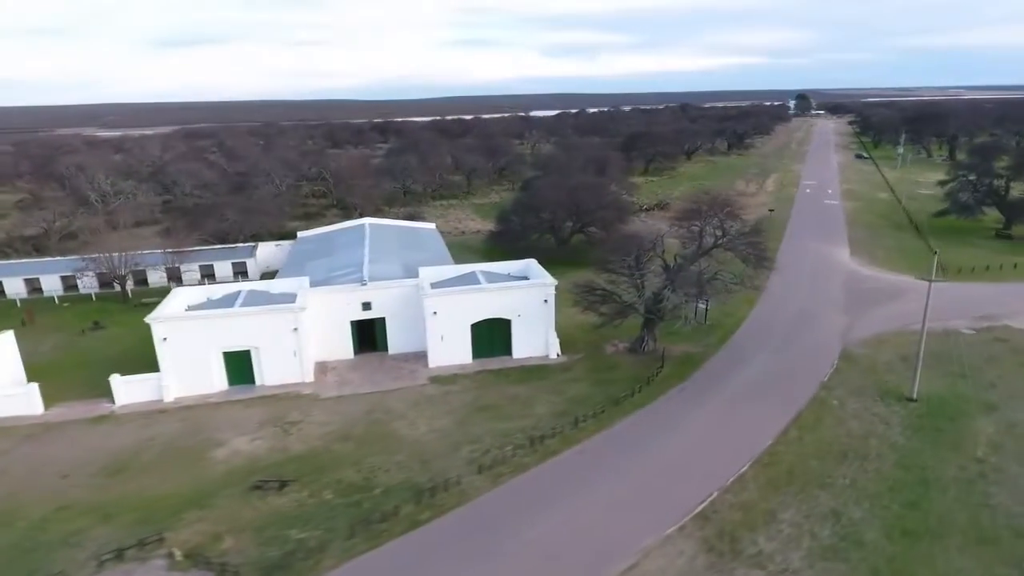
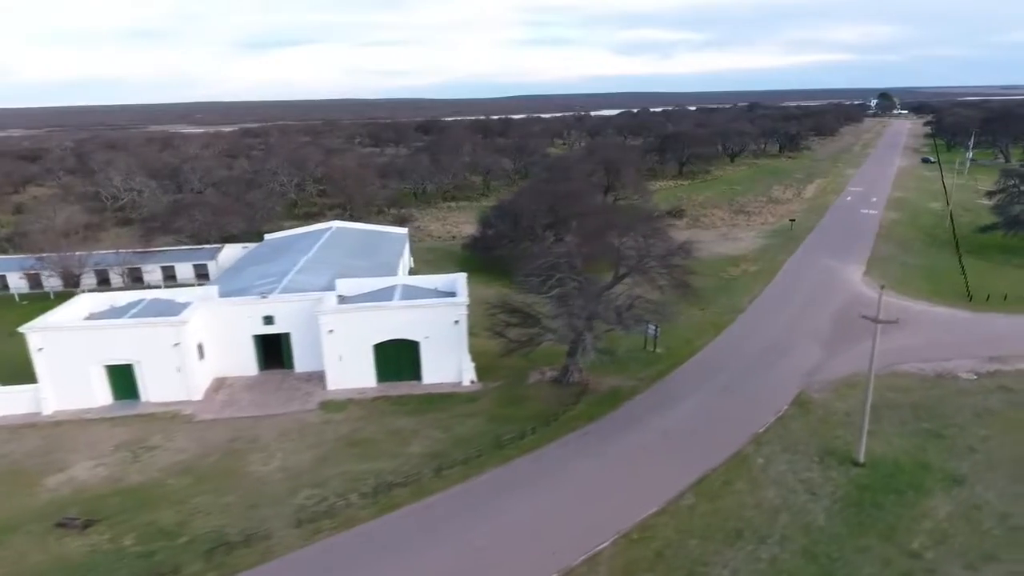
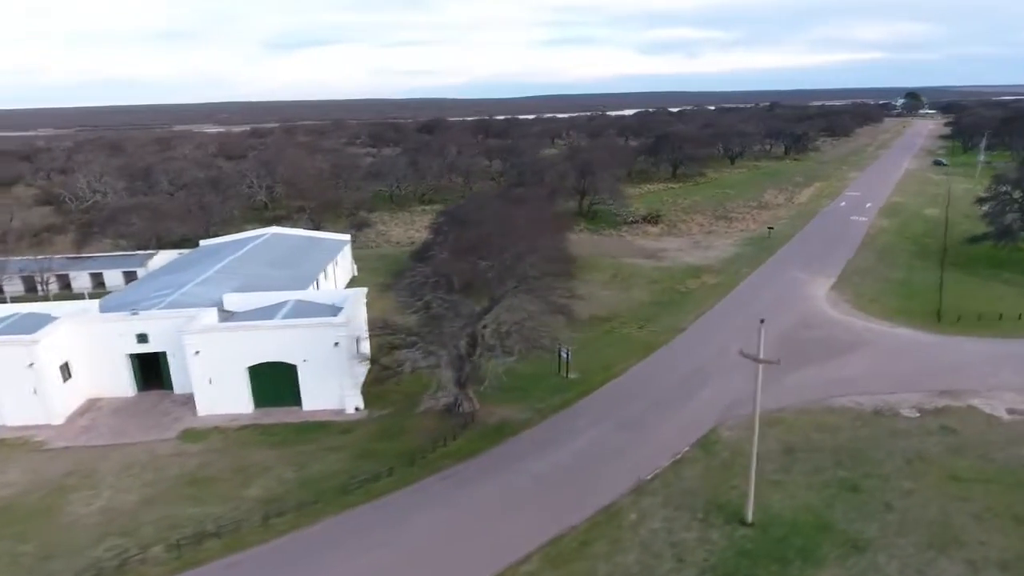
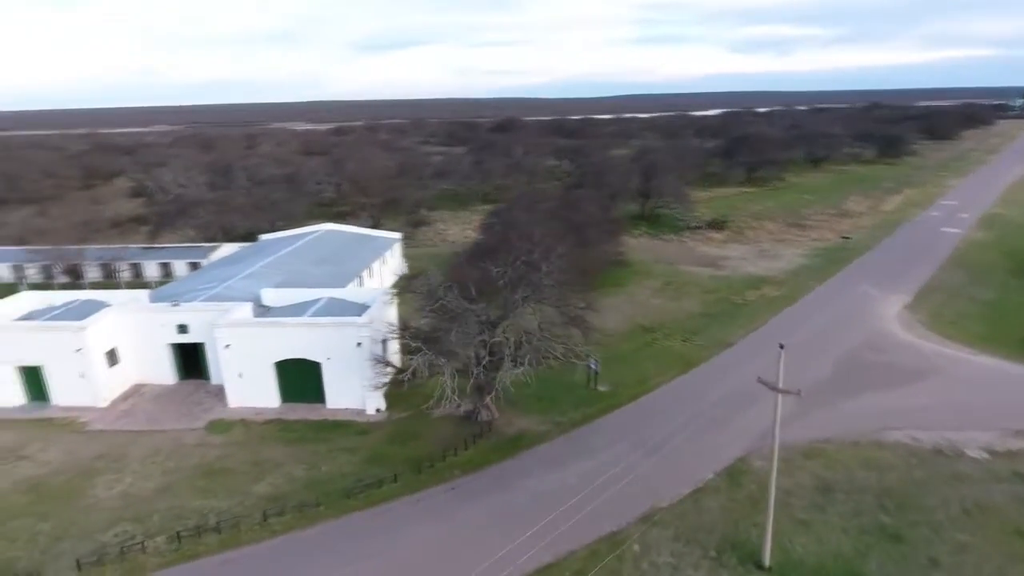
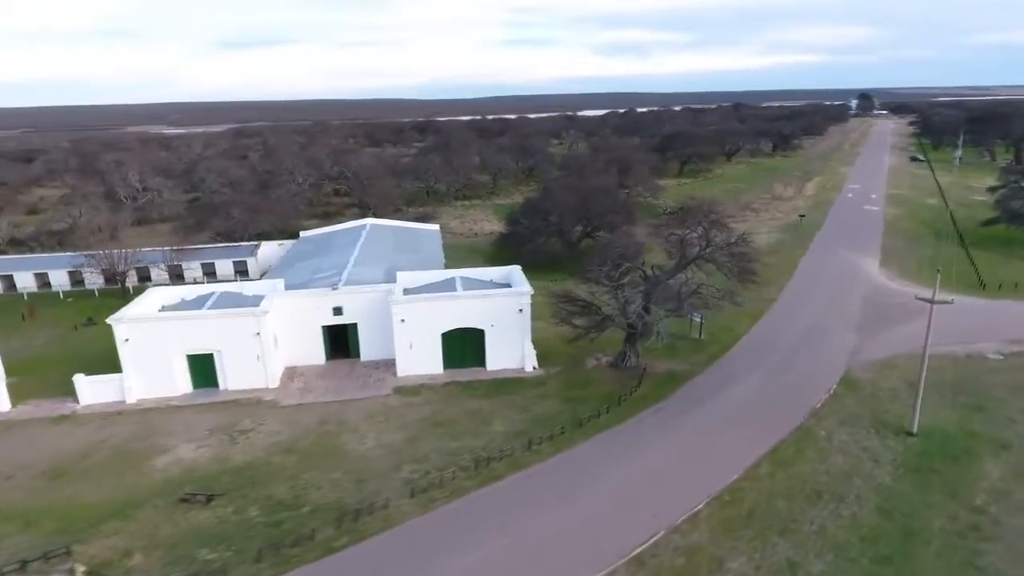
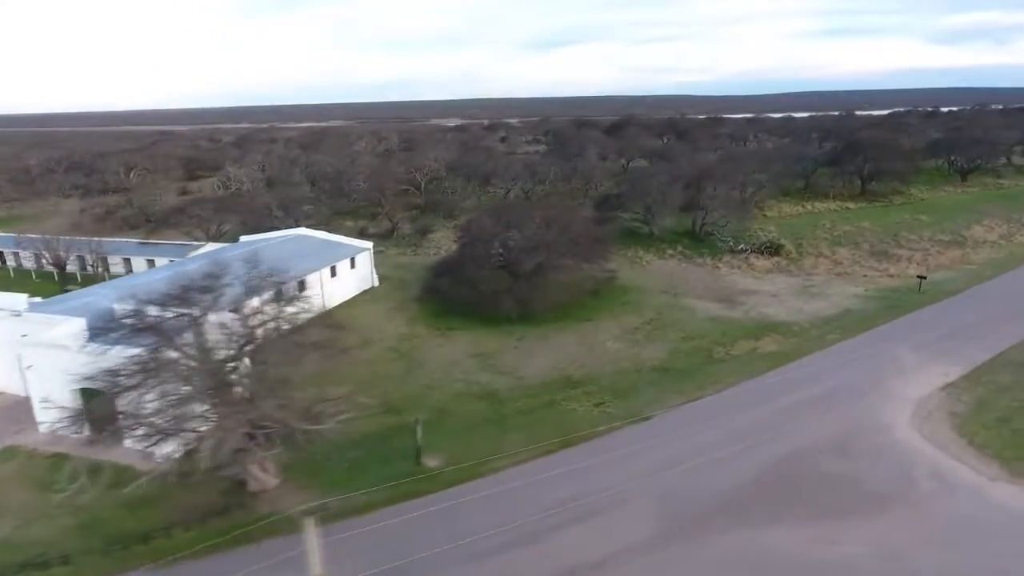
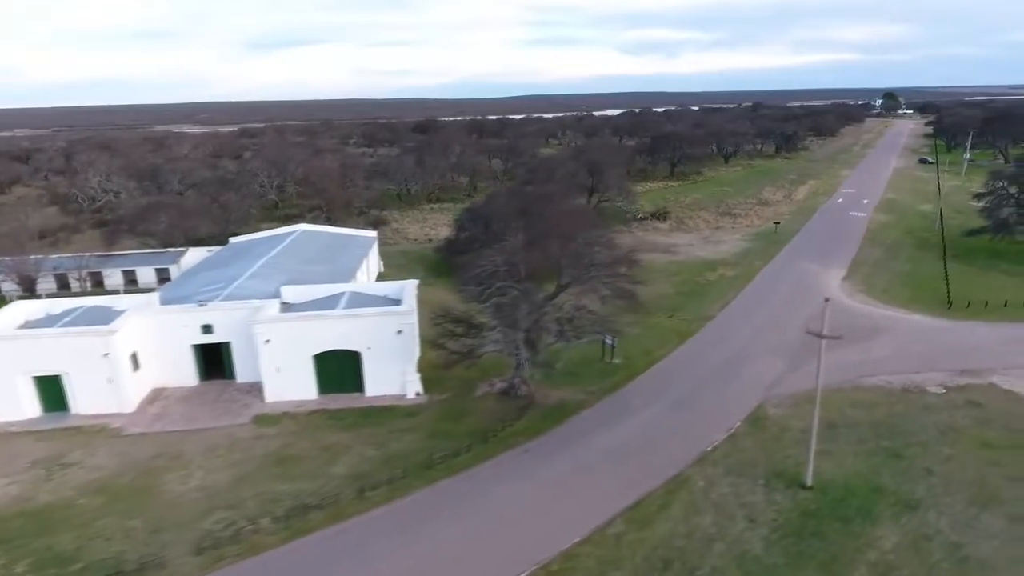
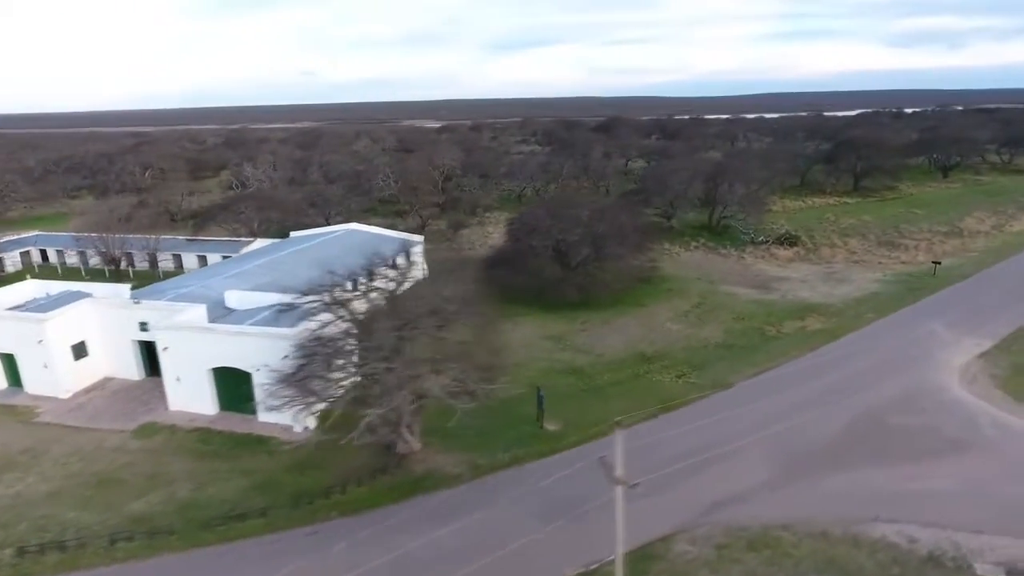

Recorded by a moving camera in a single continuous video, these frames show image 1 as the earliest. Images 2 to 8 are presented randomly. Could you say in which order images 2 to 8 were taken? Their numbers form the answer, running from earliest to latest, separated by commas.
5, 2, 7, 3, 4, 8, 6
